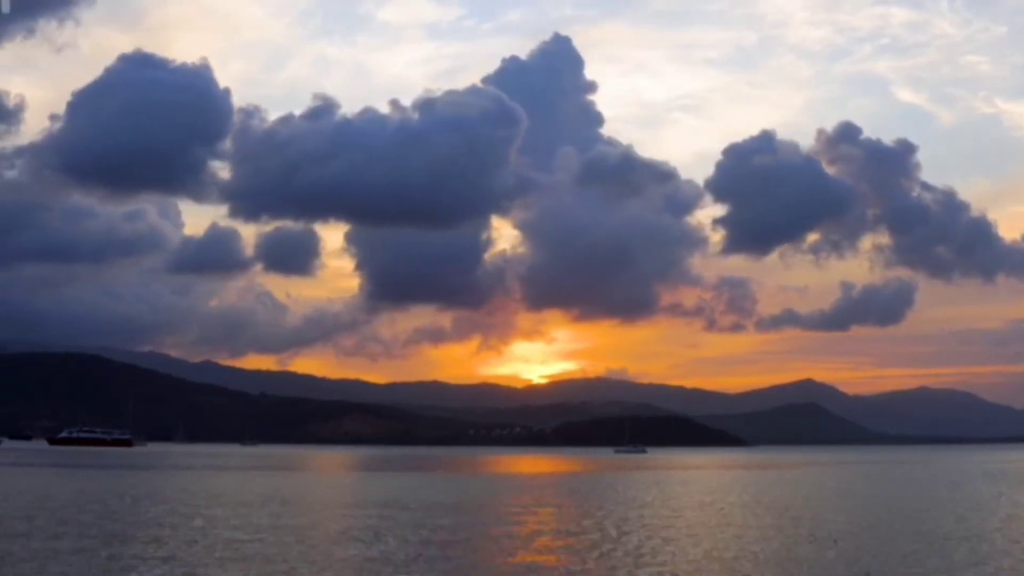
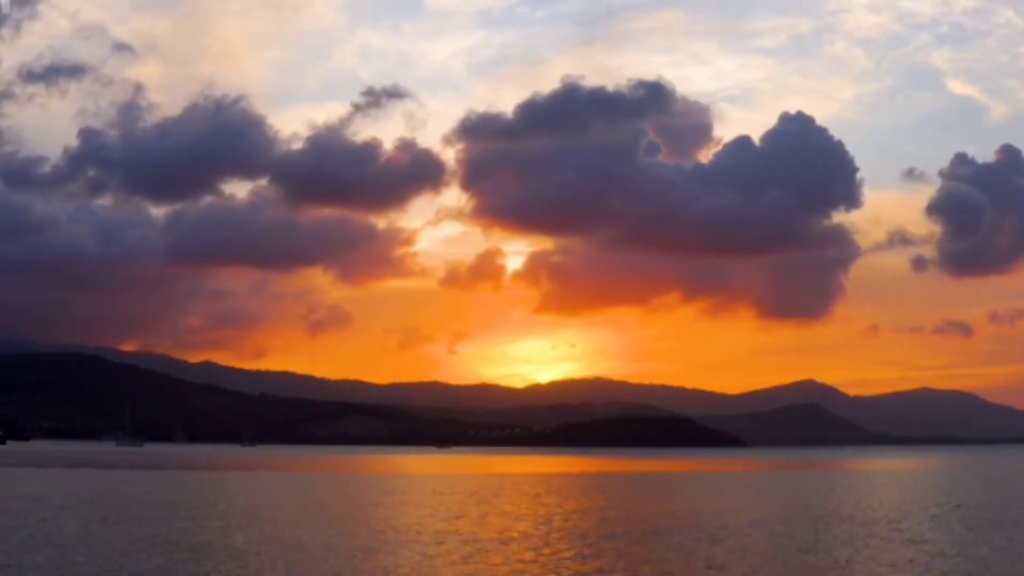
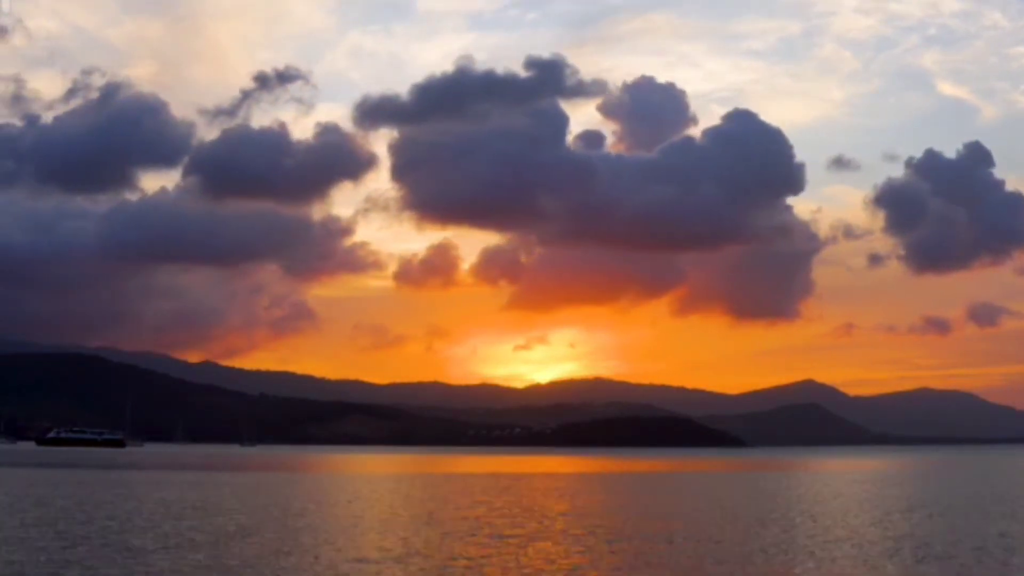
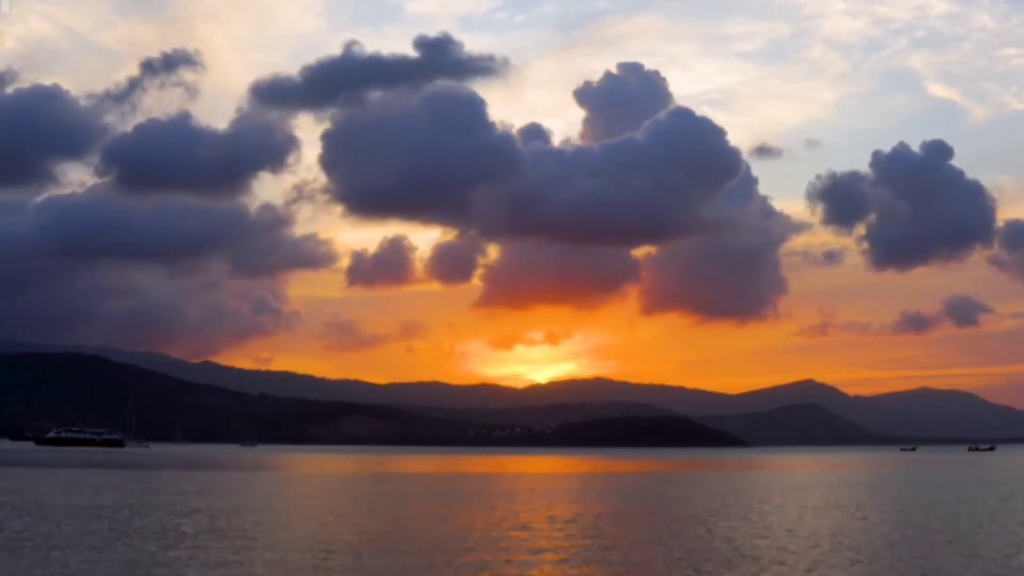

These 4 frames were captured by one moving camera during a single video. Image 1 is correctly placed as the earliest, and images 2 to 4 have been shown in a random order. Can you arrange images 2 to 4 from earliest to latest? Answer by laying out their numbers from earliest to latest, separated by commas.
4, 3, 2
